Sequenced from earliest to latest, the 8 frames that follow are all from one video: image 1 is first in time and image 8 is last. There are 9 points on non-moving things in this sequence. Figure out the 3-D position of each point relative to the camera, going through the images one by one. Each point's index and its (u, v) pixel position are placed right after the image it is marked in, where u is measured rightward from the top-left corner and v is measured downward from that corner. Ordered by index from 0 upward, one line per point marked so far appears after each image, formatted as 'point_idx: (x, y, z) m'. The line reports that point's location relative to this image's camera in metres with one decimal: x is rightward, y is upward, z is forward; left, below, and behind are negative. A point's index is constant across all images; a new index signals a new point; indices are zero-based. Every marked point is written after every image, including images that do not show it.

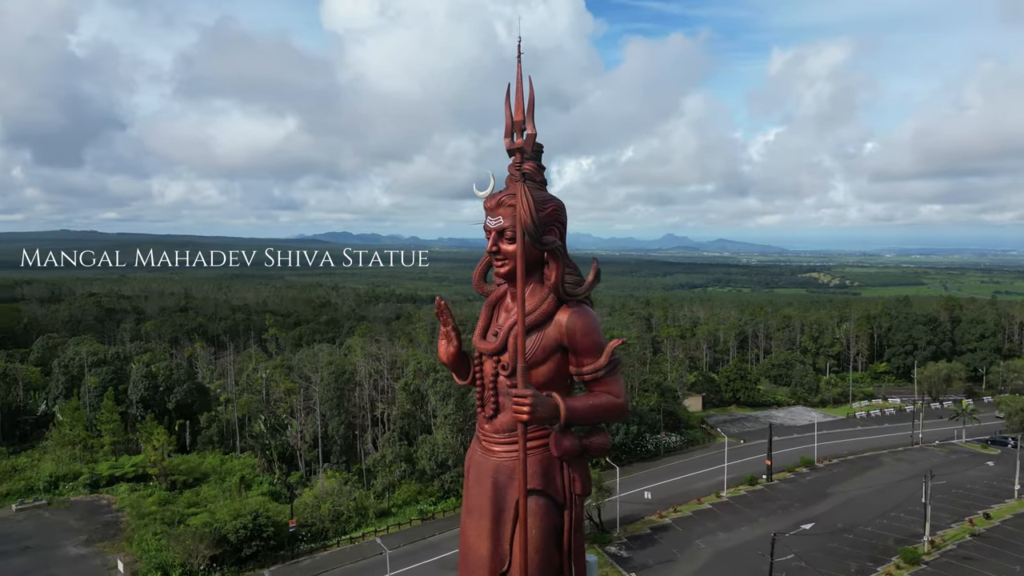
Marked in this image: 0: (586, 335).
0: (+0.8, -0.5, +8.1) m
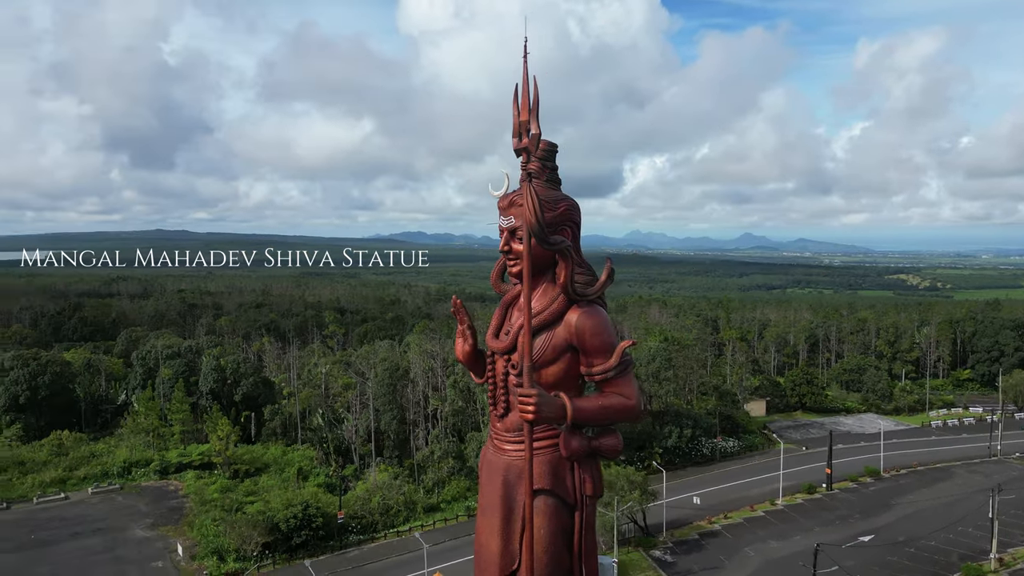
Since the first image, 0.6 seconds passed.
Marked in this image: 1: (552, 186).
0: (+0.9, -0.5, +8.1) m
1: (+0.4, +1.2, +8.4) m
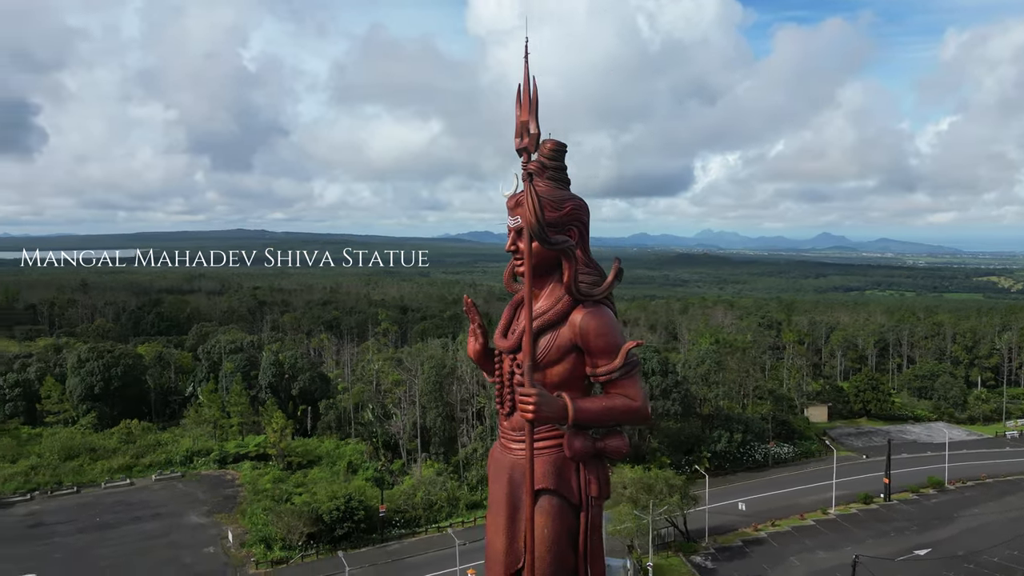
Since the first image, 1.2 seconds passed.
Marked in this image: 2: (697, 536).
0: (+1.0, -0.5, +8.0) m
1: (+0.5, +1.2, +8.4) m
2: (+5.0, -6.8, +19.8) m
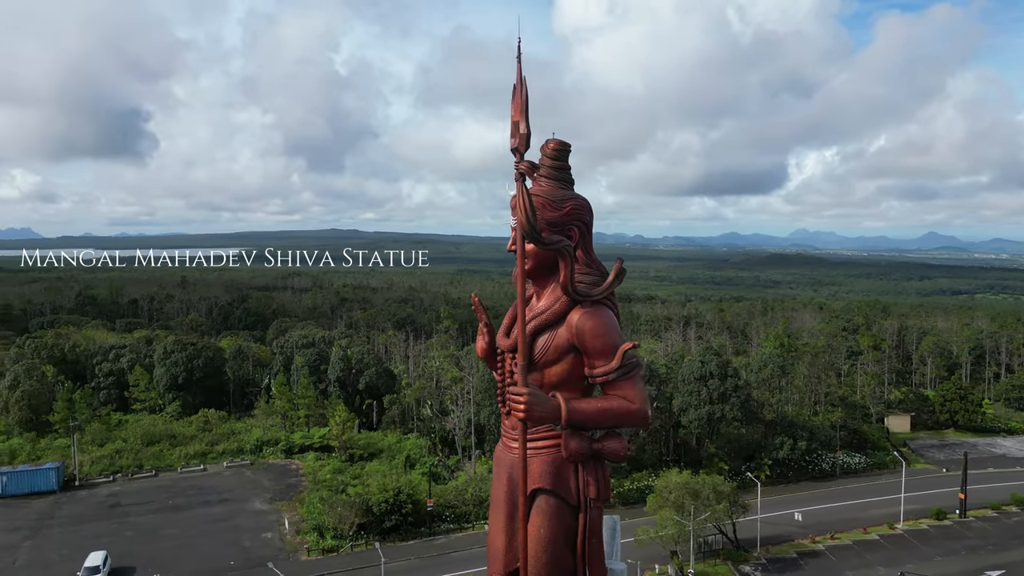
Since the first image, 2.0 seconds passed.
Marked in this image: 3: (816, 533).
0: (+0.9, -0.5, +8.0) m
1: (+0.6, +1.2, +8.4) m
2: (+6.2, -6.8, +19.2) m
3: (+8.3, -6.7, +19.9) m
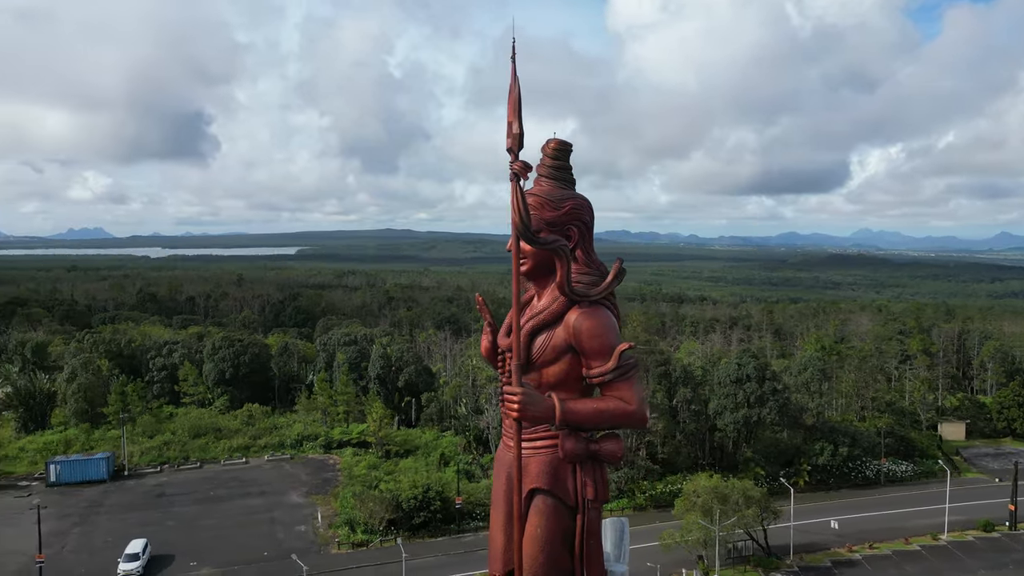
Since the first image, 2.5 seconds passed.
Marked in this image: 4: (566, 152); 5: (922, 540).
0: (+0.9, -0.5, +7.9) m
1: (+0.5, +1.2, +8.4) m
2: (+6.9, -6.8, +18.8) m
3: (+9.1, -6.7, +19.4) m
4: (+0.6, +1.6, +8.5) m
5: (+11.1, -6.8, +19.7) m
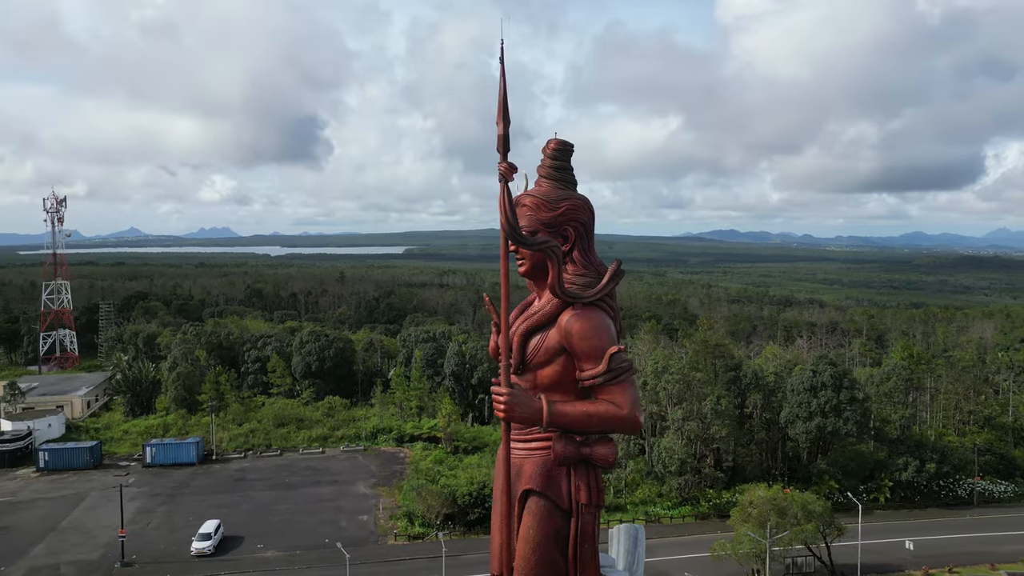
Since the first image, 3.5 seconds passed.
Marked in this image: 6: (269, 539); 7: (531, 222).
0: (+0.8, -0.5, +7.8) m
1: (+0.5, +1.2, +8.3) m
2: (+8.2, -6.9, +17.8) m
3: (+10.4, -6.8, +18.0) m
4: (+0.6, +1.6, +8.4) m
5: (+12.4, -6.9, +18.1) m
6: (-6.7, -6.9, +19.9) m
7: (+0.2, +0.7, +8.1) m
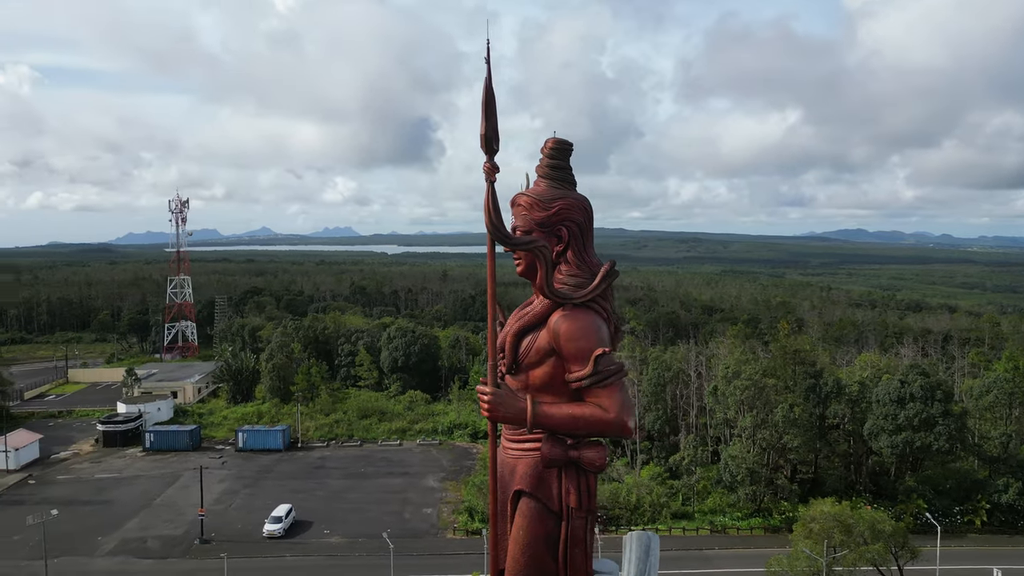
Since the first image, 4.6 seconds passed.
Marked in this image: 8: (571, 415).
0: (+0.6, -0.6, +7.7) m
1: (+0.5, +1.2, +8.2) m
2: (+9.3, -7.0, +16.5) m
3: (+11.5, -7.0, +16.4) m
4: (+0.6, +1.6, +8.3) m
5: (+13.6, -7.1, +16.2) m
6: (-5.0, -6.8, +20.8) m
7: (+0.2, +0.7, +8.1) m
8: (+0.6, -1.3, +7.6) m
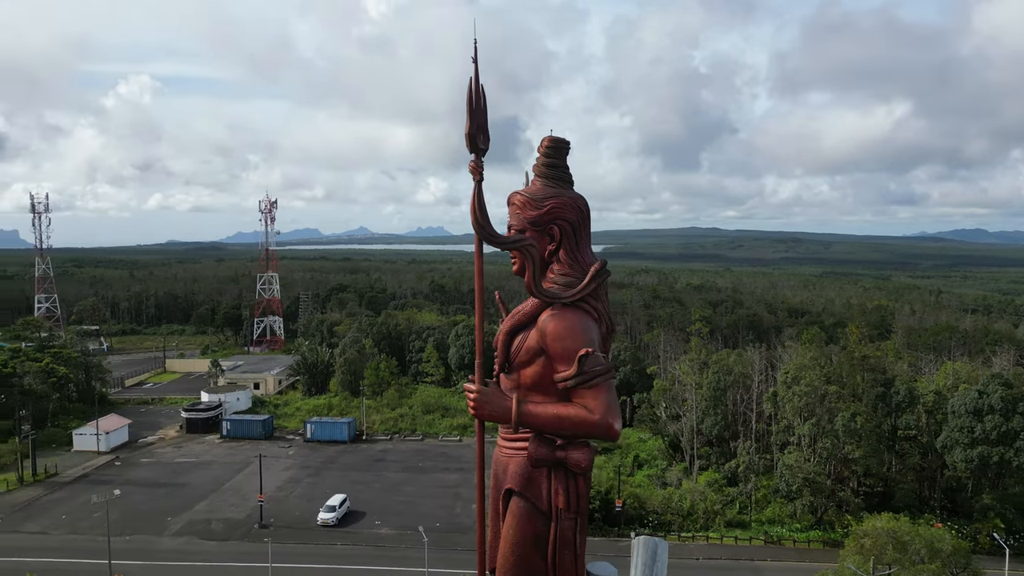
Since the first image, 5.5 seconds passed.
0: (+0.5, -0.5, +7.6) m
1: (+0.4, +1.2, +8.2) m
2: (+10.1, -7.1, +15.3) m
3: (+12.3, -7.1, +15.0) m
4: (+0.5, +1.6, +8.2) m
5: (+14.3, -7.2, +14.6) m
6: (-3.6, -6.7, +21.3) m
7: (+0.1, +0.7, +8.1) m
8: (+0.4, -1.3, +7.6) m
